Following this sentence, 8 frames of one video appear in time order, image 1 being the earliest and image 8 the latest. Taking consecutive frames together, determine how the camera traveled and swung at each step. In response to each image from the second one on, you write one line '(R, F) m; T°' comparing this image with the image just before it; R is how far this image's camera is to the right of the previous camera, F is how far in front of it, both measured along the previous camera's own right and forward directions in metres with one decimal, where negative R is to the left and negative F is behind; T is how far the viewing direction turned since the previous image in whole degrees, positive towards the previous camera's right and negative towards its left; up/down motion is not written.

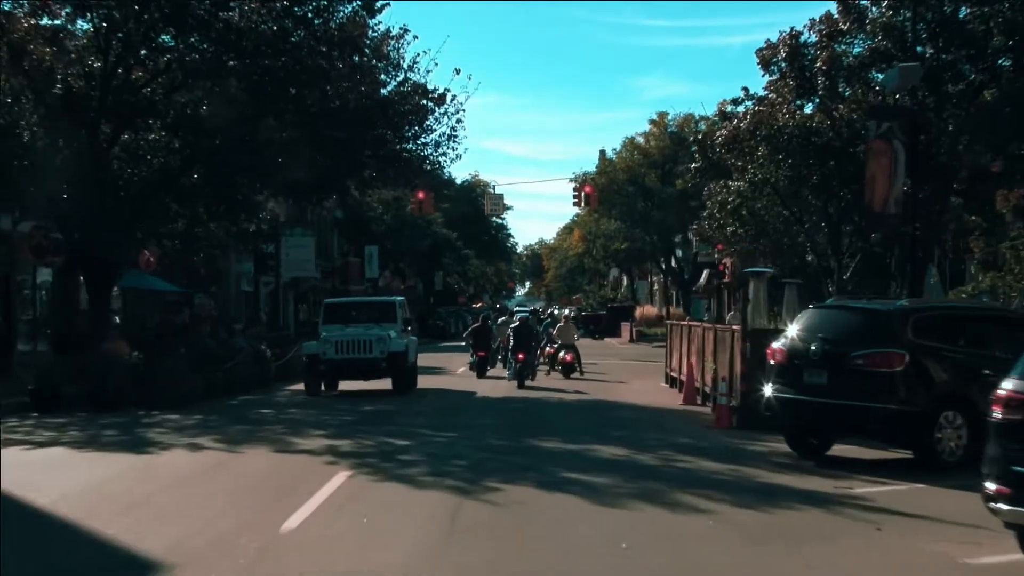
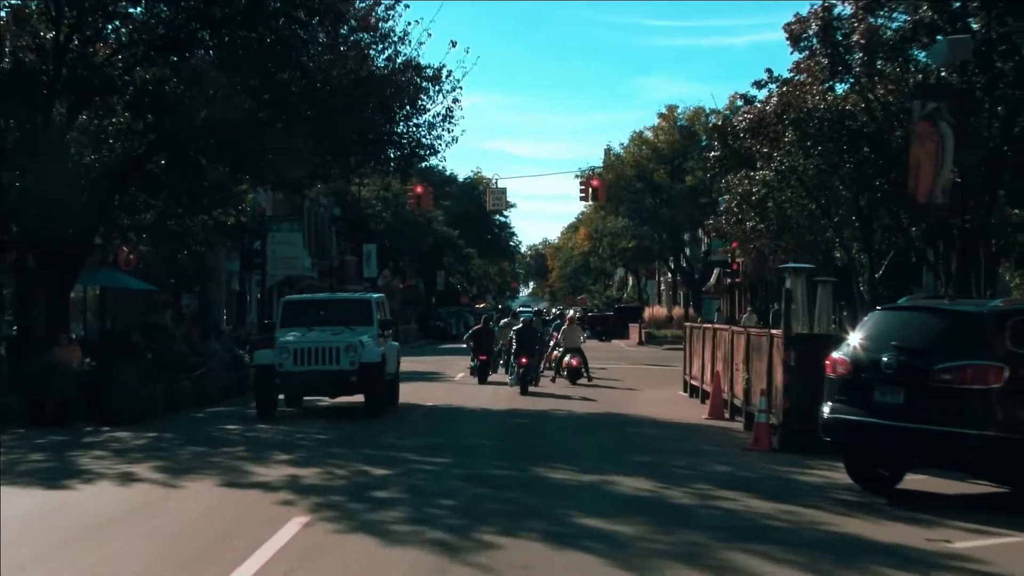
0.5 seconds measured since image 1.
(0.0, +2.4) m; 0°
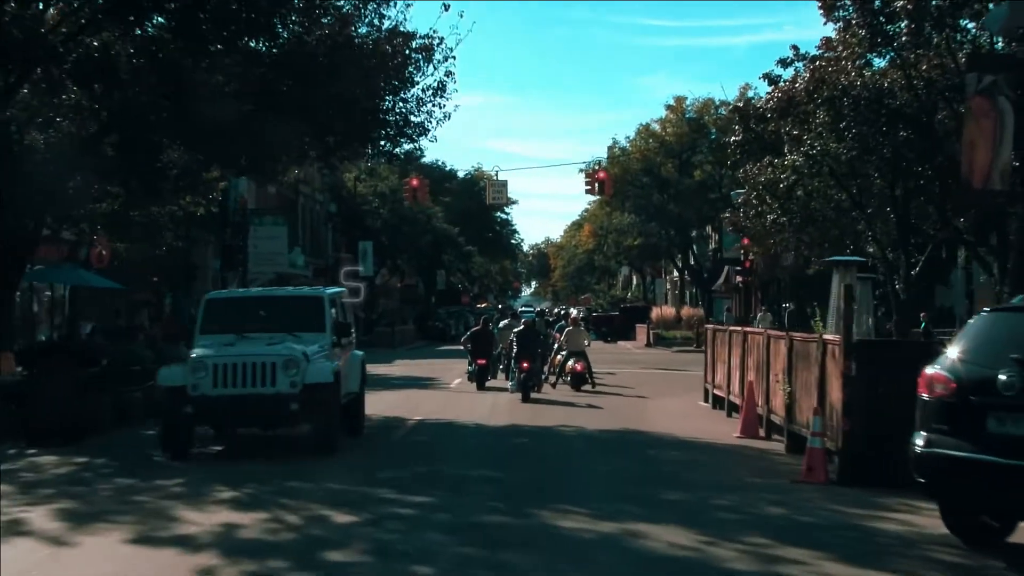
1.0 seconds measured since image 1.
(0.0, +2.5) m; 0°
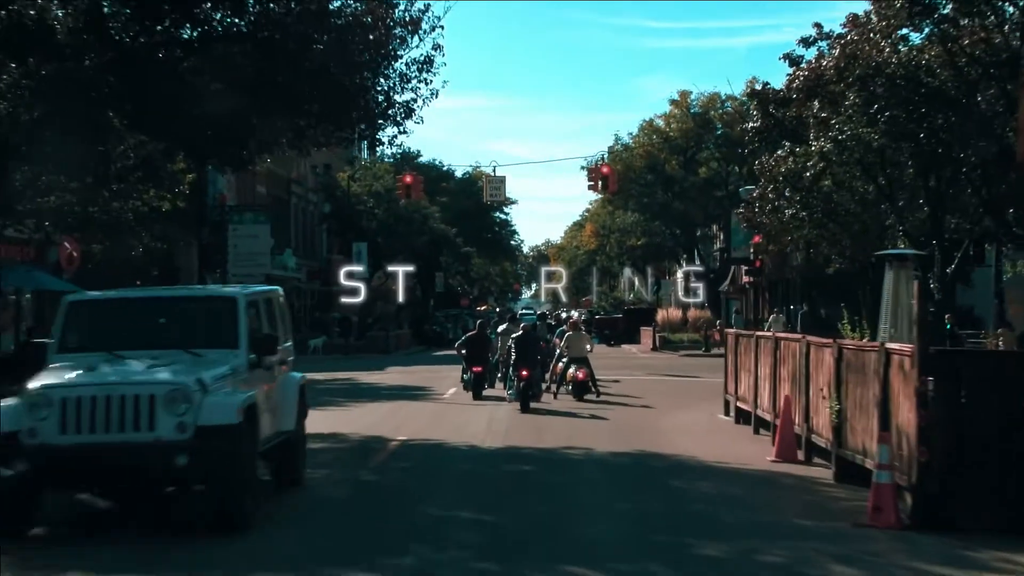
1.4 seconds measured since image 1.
(0.0, +2.2) m; 0°
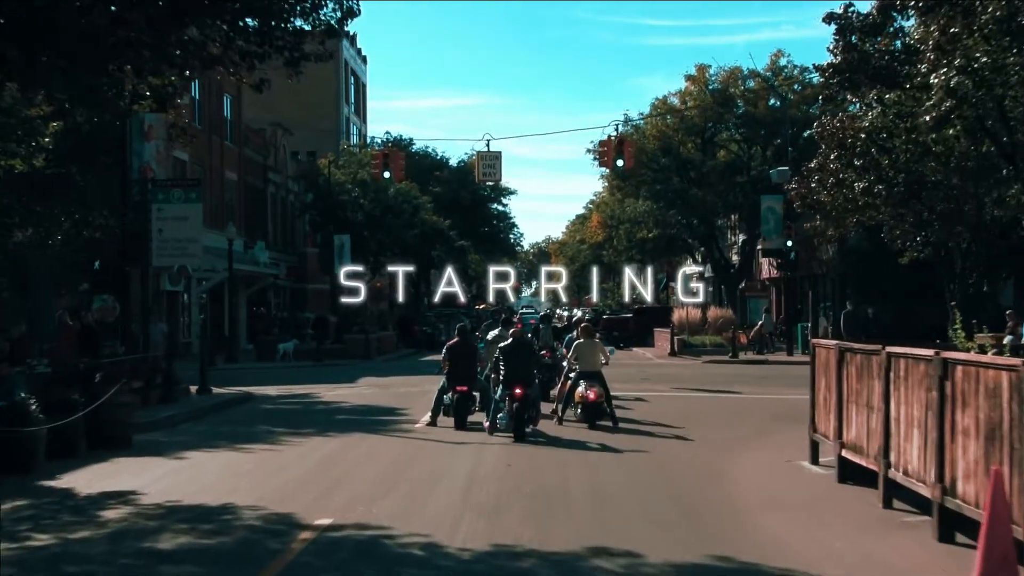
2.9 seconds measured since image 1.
(+0.1, +6.0) m; 0°
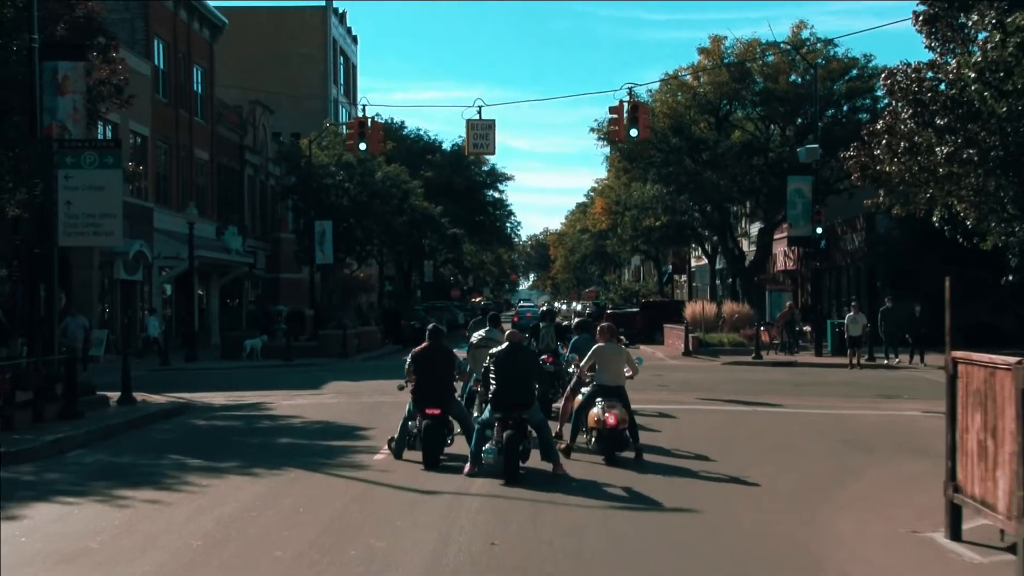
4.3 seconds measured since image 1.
(+0.1, +4.6) m; 0°
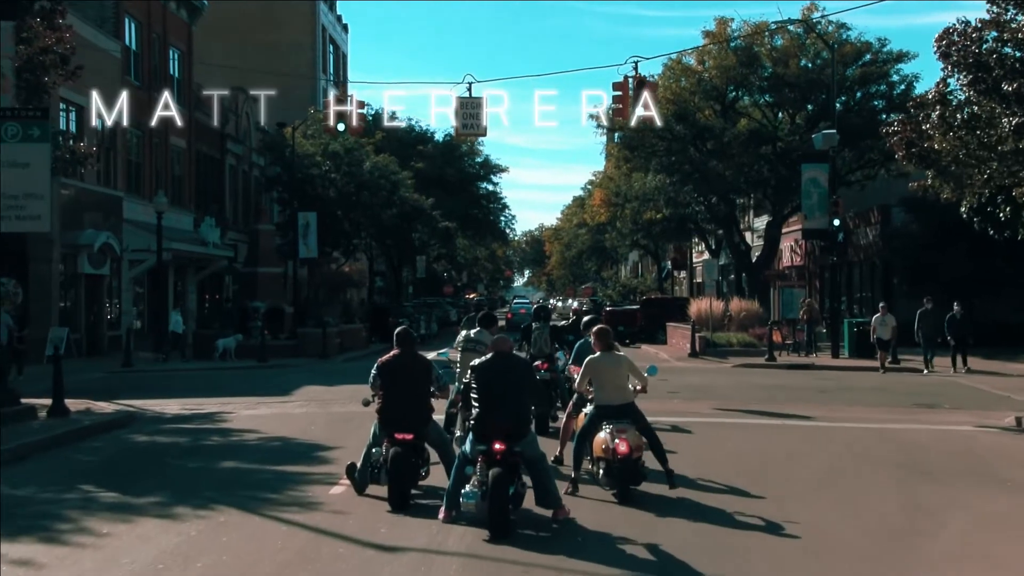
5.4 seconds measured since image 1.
(0.0, +2.7) m; 0°
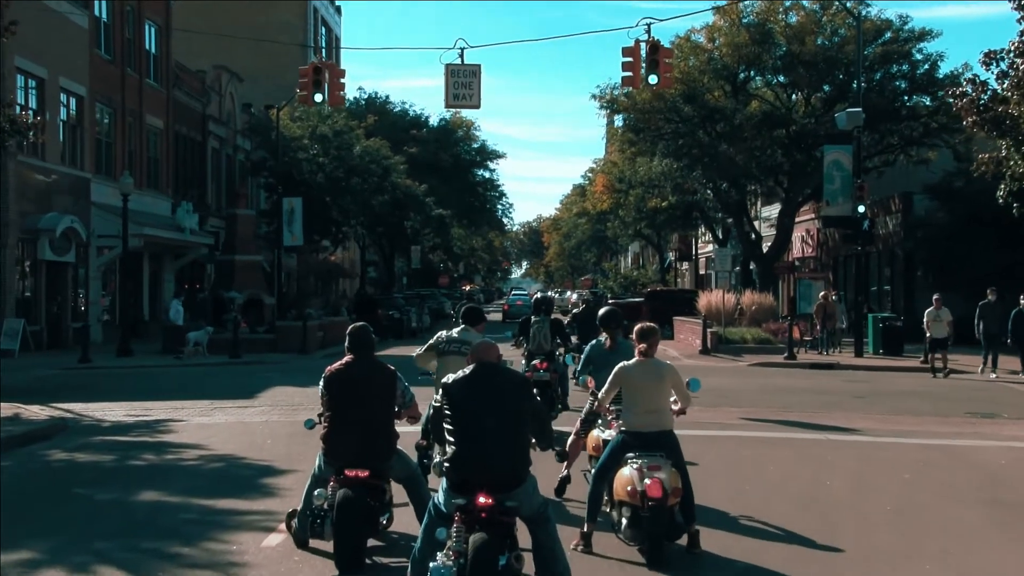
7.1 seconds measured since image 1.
(0.0, +2.8) m; 0°
